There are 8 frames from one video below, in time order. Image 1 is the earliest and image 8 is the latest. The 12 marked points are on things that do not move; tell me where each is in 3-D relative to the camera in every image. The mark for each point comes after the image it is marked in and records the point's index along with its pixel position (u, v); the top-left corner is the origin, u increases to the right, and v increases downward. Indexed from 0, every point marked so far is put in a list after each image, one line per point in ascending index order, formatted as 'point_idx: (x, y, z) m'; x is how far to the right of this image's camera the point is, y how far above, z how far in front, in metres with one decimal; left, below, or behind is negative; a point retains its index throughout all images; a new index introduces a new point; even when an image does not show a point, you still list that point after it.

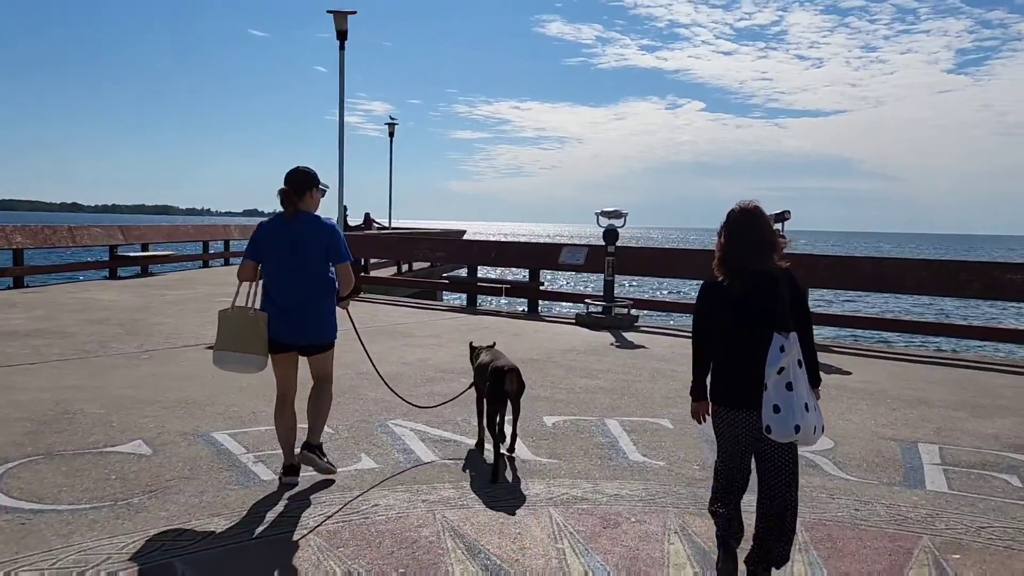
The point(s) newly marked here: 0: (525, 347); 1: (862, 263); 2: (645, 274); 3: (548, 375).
0: (+0.1, -0.7, +9.6) m
1: (+4.4, +0.3, +10.3) m
2: (+1.9, +0.2, +12.0) m
3: (+0.3, -0.8, +7.8) m
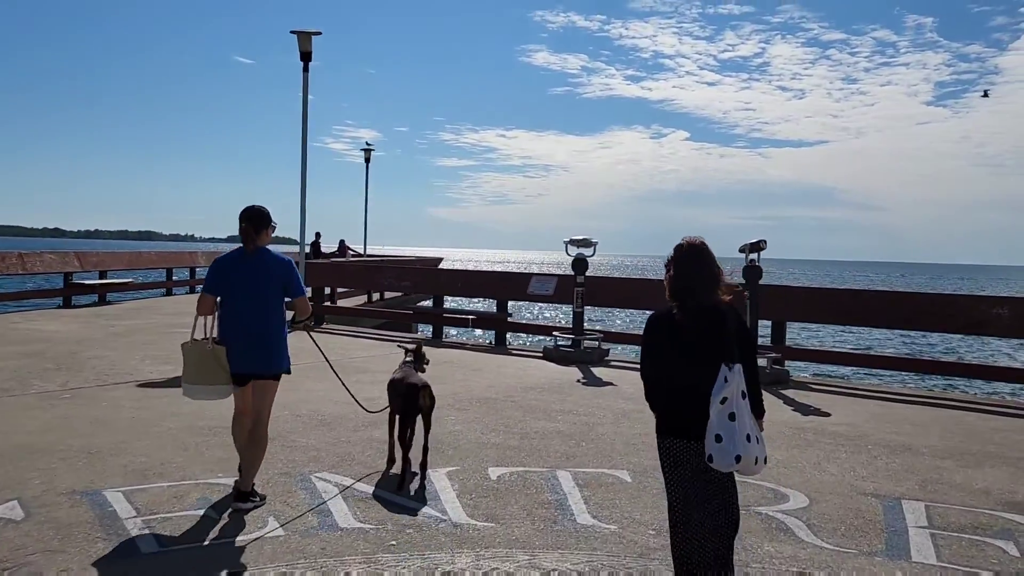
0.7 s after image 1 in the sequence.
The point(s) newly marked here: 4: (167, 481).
0: (-0.3, -1.0, +9.0) m
1: (+3.9, -0.1, +9.8) m
2: (+1.4, -0.2, +11.4) m
3: (-0.1, -1.1, +7.2) m
4: (-2.1, -1.2, +4.9) m
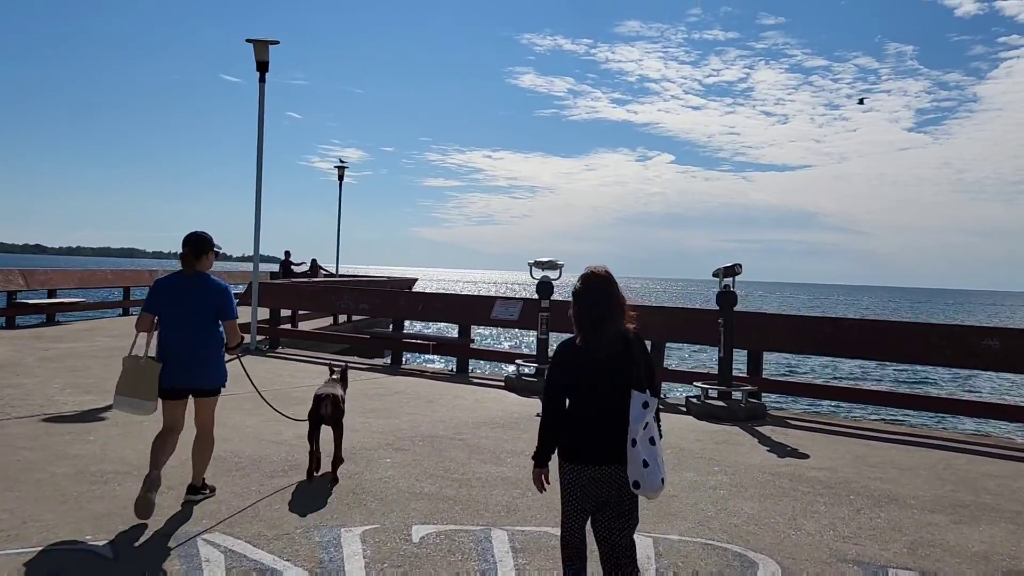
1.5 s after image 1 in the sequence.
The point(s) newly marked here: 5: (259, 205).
0: (-0.8, -1.3, +8.2) m
1: (+3.4, -0.4, +9.1) m
2: (+0.9, -0.6, +10.7) m
3: (-0.5, -1.3, +6.5) m
4: (-2.5, -1.3, +4.1) m
5: (-4.2, +1.4, +13.7) m
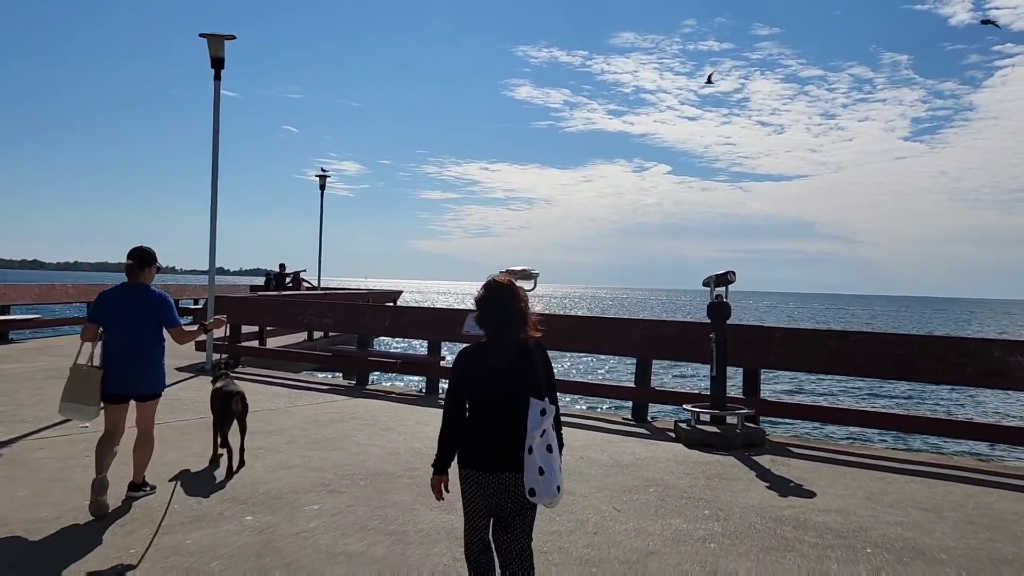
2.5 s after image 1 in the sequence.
0: (-1.1, -1.4, +7.2) m
1: (+3.1, -0.5, +8.2) m
2: (+0.6, -0.7, +9.7) m
3: (-0.8, -1.4, +5.4) m
4: (-2.8, -1.4, +3.1) m
5: (-4.6, +1.2, +12.7) m
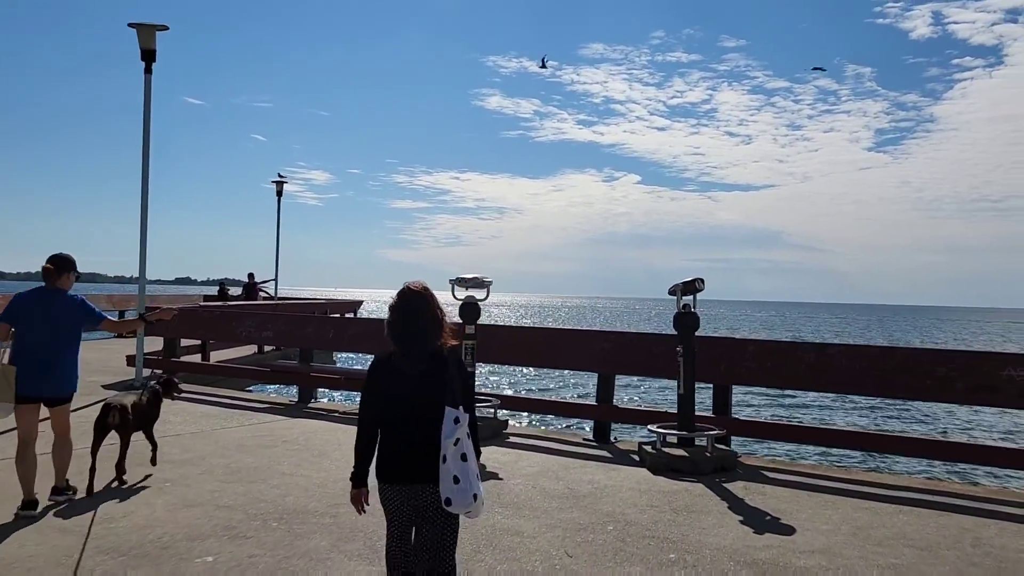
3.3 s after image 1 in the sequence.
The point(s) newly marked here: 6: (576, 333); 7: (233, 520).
0: (-1.5, -1.5, +6.3) m
1: (+2.6, -0.6, +7.5) m
2: (0.0, -0.8, +8.9) m
3: (-1.2, -1.5, +4.6) m
4: (-3.1, -1.4, +2.2) m
5: (-5.2, +1.0, +11.8) m
6: (+0.7, -0.5, +8.6) m
7: (-1.8, -1.5, +5.2) m
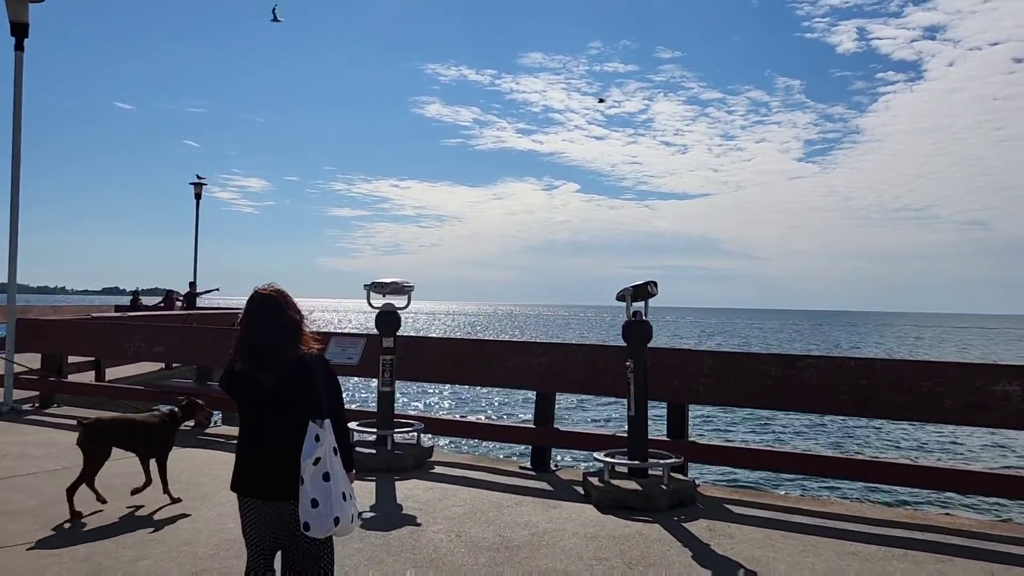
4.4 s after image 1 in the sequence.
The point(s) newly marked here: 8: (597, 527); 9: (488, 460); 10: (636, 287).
0: (-2.0, -1.5, +5.1) m
1: (+2.0, -0.6, +6.5) m
2: (-0.7, -0.9, +7.8) m
3: (-1.6, -1.5, +3.4) m
4: (-3.3, -1.4, +0.9) m
5: (-6.1, +0.9, +10.3) m
6: (0.0, -0.5, +7.5) m
7: (-2.2, -1.5, +4.0) m
8: (+0.6, -1.6, +5.5) m
9: (-0.2, -1.6, +7.7) m
10: (+0.9, 0.0, +6.2) m
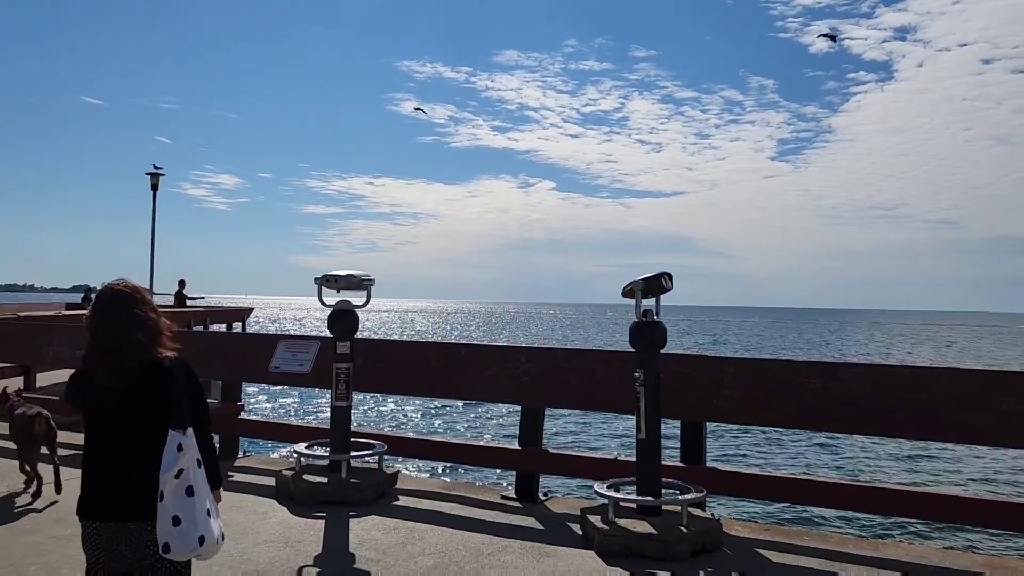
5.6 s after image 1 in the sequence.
0: (-2.1, -1.5, +3.8) m
1: (+1.9, -0.5, +5.3) m
2: (-0.8, -0.8, +6.5) m
3: (-1.6, -1.5, +2.1) m
4: (-3.2, -1.4, -0.4) m
5: (-6.3, +1.0, +8.9) m
6: (-0.2, -0.5, +6.3) m
7: (-2.2, -1.5, +2.7) m
8: (+0.5, -1.5, +4.3) m
9: (-0.4, -1.5, +6.4) m
10: (+0.8, +0.1, +5.0) m
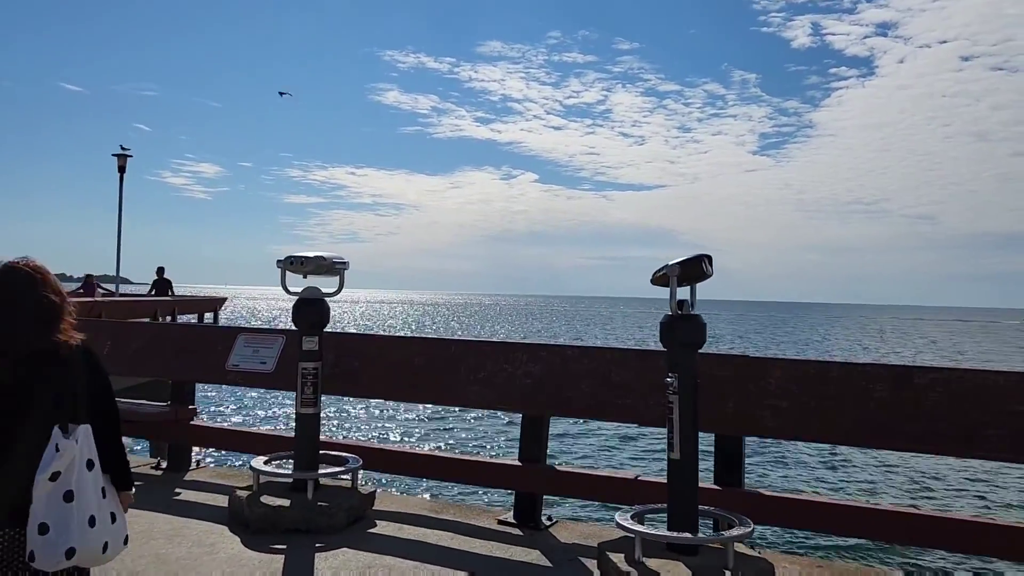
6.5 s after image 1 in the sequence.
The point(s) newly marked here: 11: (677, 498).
0: (-2.1, -1.4, +2.8) m
1: (+1.9, -0.5, +4.4) m
2: (-0.8, -0.7, +5.6) m
3: (-1.5, -1.4, +1.1) m
4: (-3.1, -1.3, -1.5) m
5: (-6.4, +1.1, +7.8) m
6: (-0.2, -0.4, +5.3) m
7: (-2.2, -1.4, +1.7) m
8: (+0.5, -1.5, +3.3) m
9: (-0.4, -1.5, +5.5) m
10: (+0.8, +0.1, +4.0) m
11: (+0.8, -1.1, +4.1) m
